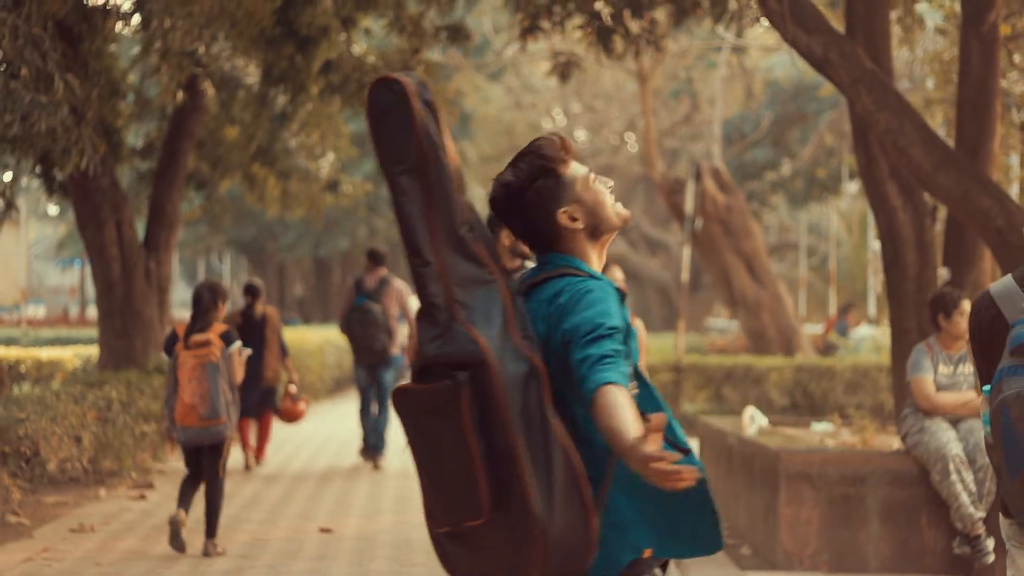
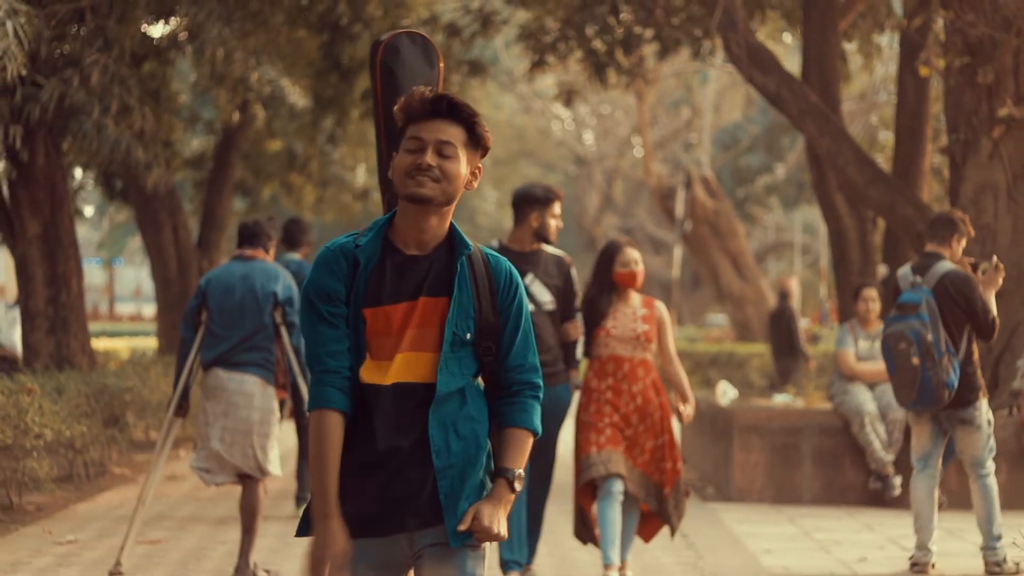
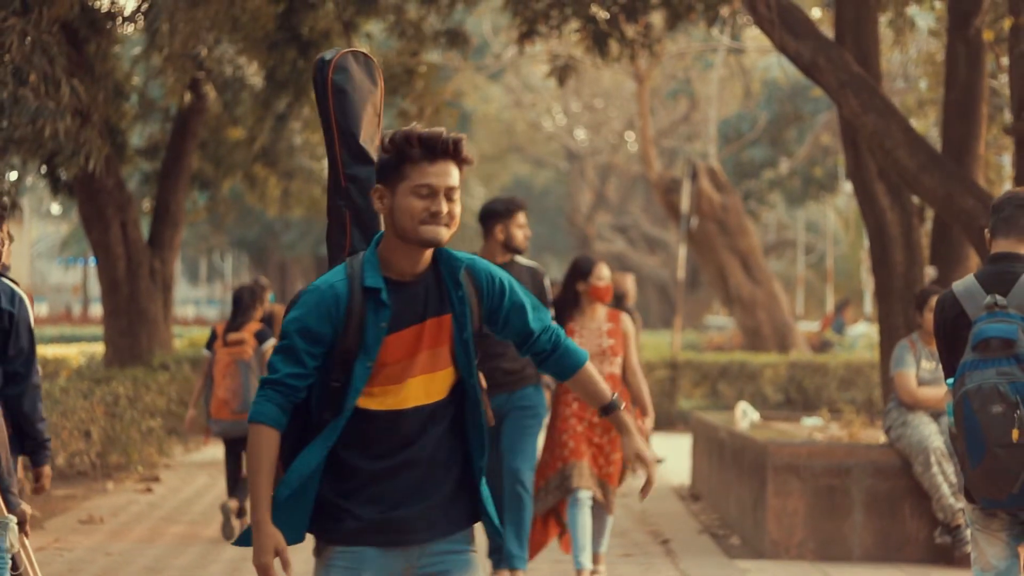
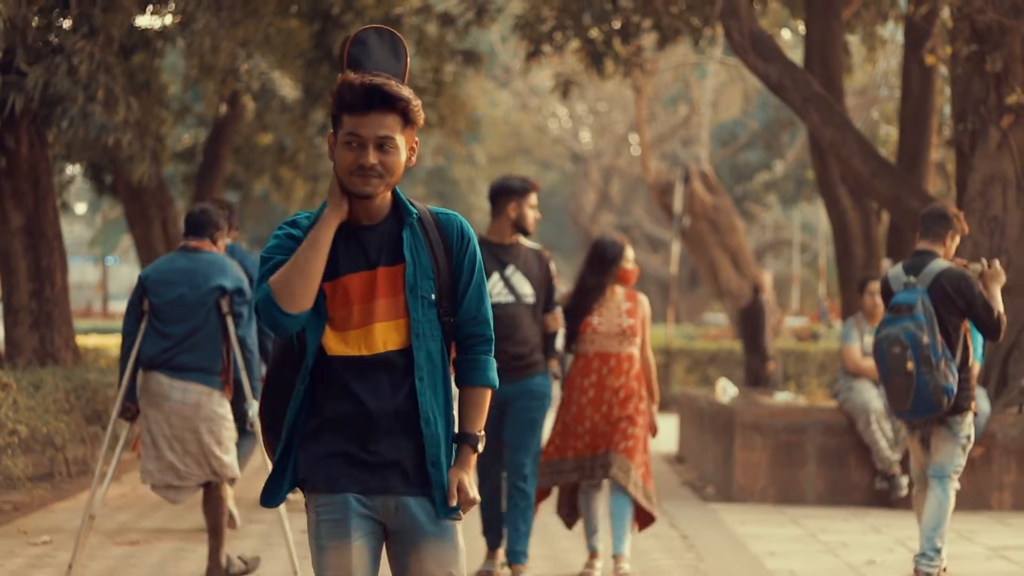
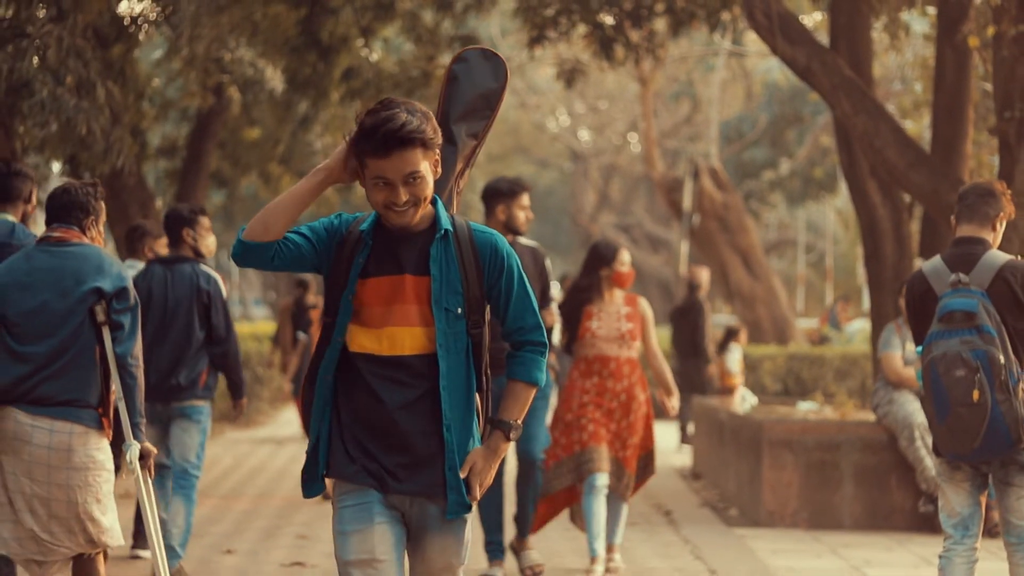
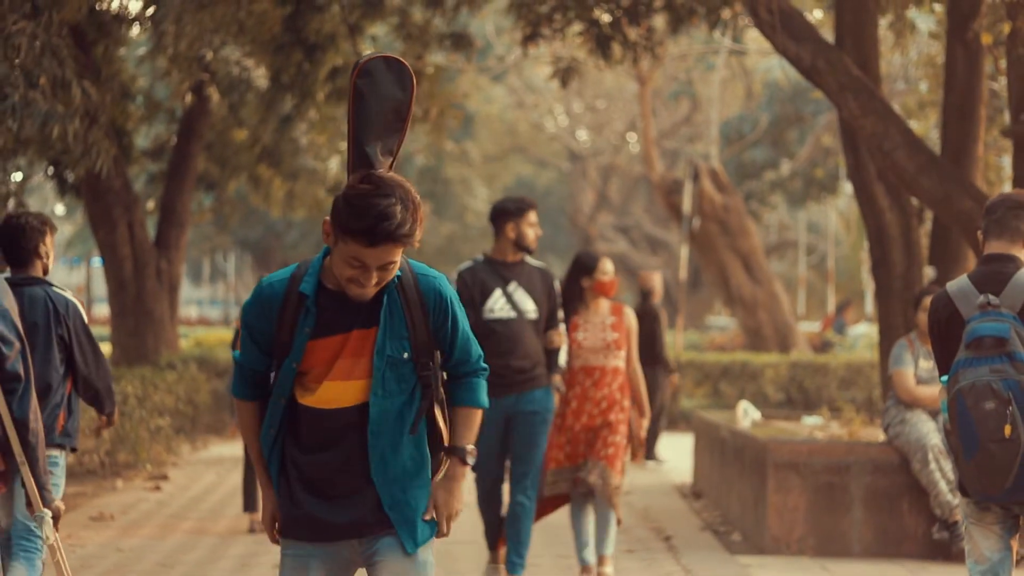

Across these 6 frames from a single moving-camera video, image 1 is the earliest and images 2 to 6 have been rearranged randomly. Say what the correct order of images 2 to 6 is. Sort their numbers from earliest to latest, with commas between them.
3, 6, 5, 4, 2
